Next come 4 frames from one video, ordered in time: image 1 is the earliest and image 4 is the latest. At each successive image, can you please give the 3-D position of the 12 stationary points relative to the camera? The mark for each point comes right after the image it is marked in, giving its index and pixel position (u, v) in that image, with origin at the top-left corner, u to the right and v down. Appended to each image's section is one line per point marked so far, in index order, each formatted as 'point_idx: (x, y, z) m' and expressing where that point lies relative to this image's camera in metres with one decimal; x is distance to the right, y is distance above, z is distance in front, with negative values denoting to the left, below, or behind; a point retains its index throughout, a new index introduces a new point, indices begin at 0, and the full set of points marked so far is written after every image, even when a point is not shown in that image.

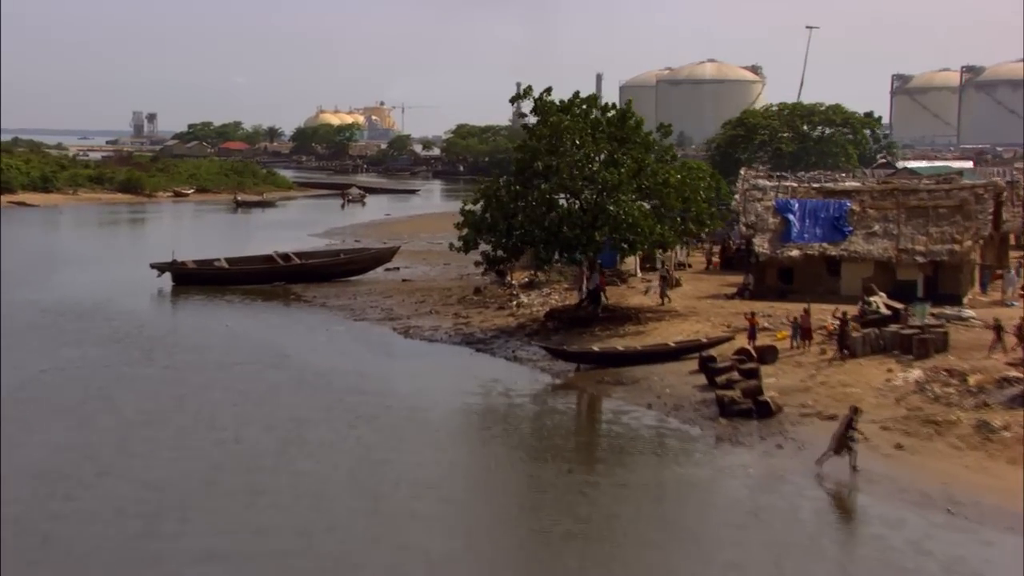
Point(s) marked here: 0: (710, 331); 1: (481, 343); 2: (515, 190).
0: (+2.6, -0.6, +18.7) m
1: (-0.4, -0.8, +19.8) m
2: (+0.1, +1.4, +20.0) m
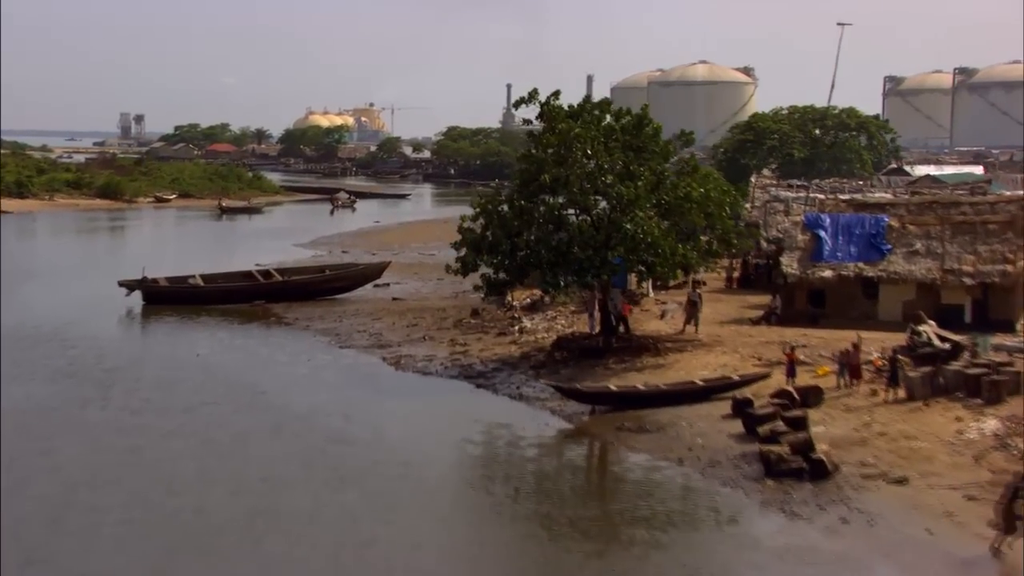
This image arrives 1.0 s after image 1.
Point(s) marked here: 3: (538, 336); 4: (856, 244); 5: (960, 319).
0: (+2.7, -0.9, +16.6) m
1: (-0.4, -1.1, +17.7) m
2: (+0.1, +1.0, +17.9) m
3: (+0.4, -0.7, +19.6) m
4: (+4.7, +0.6, +19.6) m
5: (+5.9, -0.4, +18.8) m
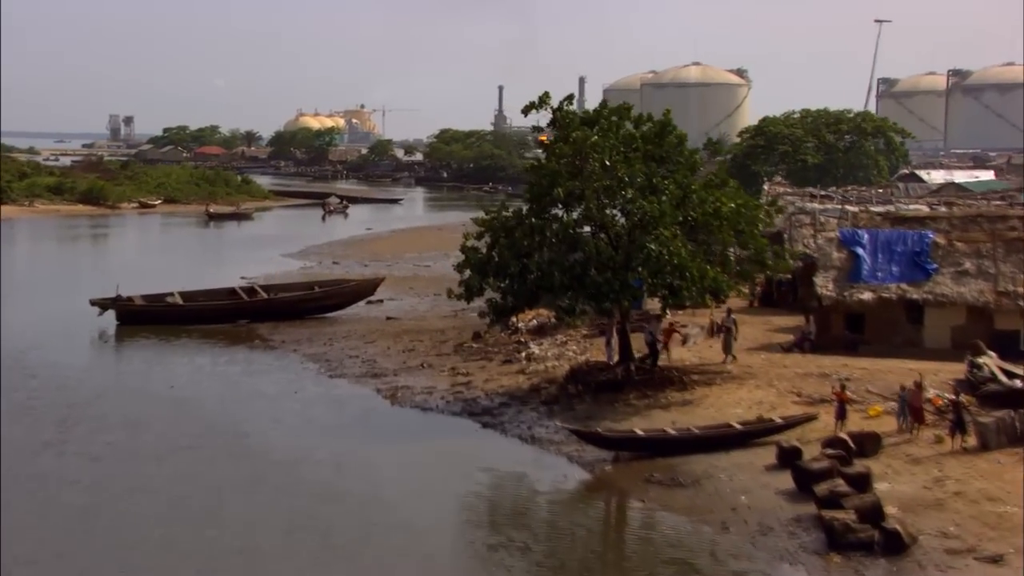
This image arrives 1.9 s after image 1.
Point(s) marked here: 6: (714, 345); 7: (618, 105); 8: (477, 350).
0: (+2.8, -1.2, +14.8) m
1: (-0.3, -1.4, +15.8) m
2: (+0.2, +0.7, +16.1) m
3: (+0.5, -1.0, +17.7) m
4: (+4.8, +0.3, +17.8) m
5: (+6.0, -0.7, +17.0) m
6: (+2.5, -0.7, +17.6) m
7: (+1.2, +2.1, +16.6) m
8: (-0.5, -0.8, +19.7) m
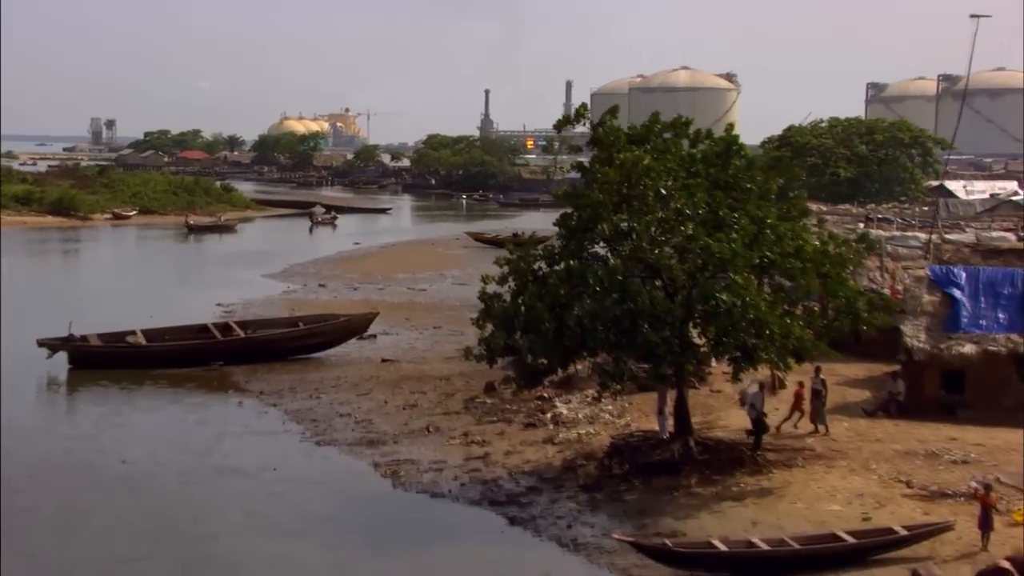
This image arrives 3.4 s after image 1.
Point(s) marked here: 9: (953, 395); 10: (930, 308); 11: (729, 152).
0: (+3.1, -1.7, +11.7) m
1: (0.0, -1.9, +12.7) m
2: (+0.5, +0.2, +12.9) m
3: (+0.7, -1.5, +14.6) m
4: (+5.1, -0.2, +14.7) m
5: (+6.3, -1.2, +13.9) m
6: (+2.8, -1.2, +14.5) m
7: (+1.5, +1.6, +13.5) m
8: (-0.2, -1.4, +16.5) m
9: (+4.6, -1.1, +14.8) m
10: (+4.4, -0.2, +15.0) m
11: (+2.0, +1.3, +13.3) m
